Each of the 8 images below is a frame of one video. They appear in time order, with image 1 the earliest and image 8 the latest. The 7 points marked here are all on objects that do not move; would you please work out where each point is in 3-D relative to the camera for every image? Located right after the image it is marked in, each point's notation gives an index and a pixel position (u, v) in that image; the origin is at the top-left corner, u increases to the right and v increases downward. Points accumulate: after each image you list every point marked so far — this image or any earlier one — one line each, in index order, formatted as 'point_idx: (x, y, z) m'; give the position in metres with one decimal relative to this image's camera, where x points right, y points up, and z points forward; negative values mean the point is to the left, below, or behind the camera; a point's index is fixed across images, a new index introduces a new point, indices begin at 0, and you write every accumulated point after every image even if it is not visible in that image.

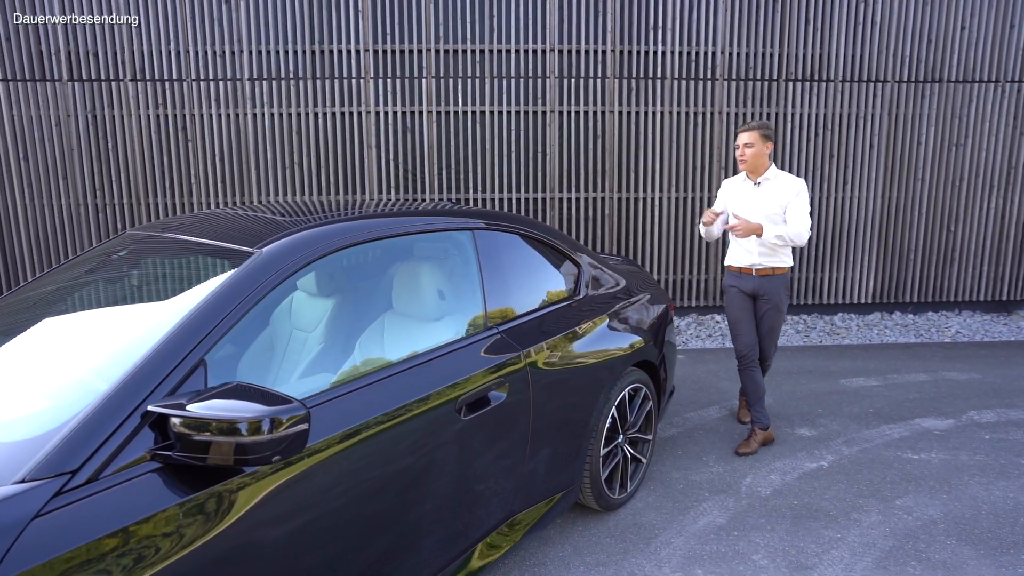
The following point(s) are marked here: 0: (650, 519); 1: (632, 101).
0: (+0.8, -1.3, +3.0) m
1: (+1.6, +2.5, +7.1) m
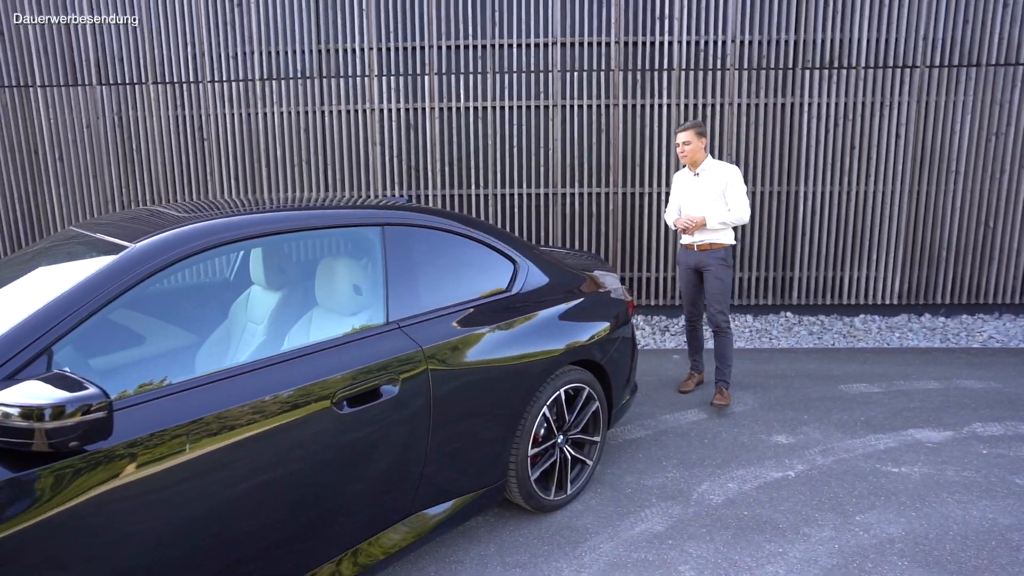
0: (+0.4, -1.3, +3.0) m
1: (+1.6, +2.5, +6.9) m
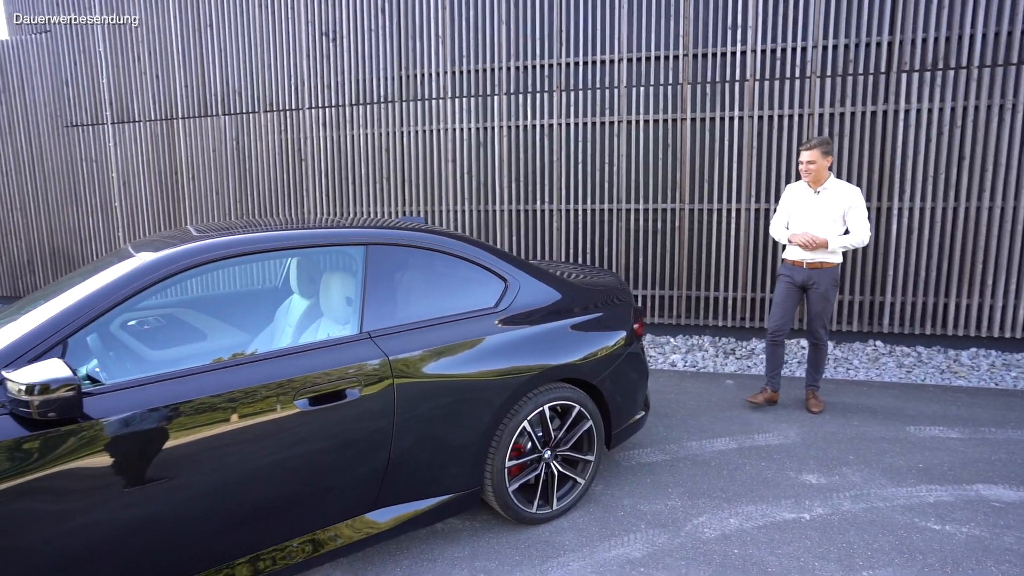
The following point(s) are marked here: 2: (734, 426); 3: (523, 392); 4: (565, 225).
0: (+0.3, -1.4, +3.0) m
1: (+2.4, +2.3, +6.6) m
2: (+1.8, -1.1, +4.4) m
3: (+0.1, -0.6, +3.0) m
4: (+0.7, +0.9, +7.3) m
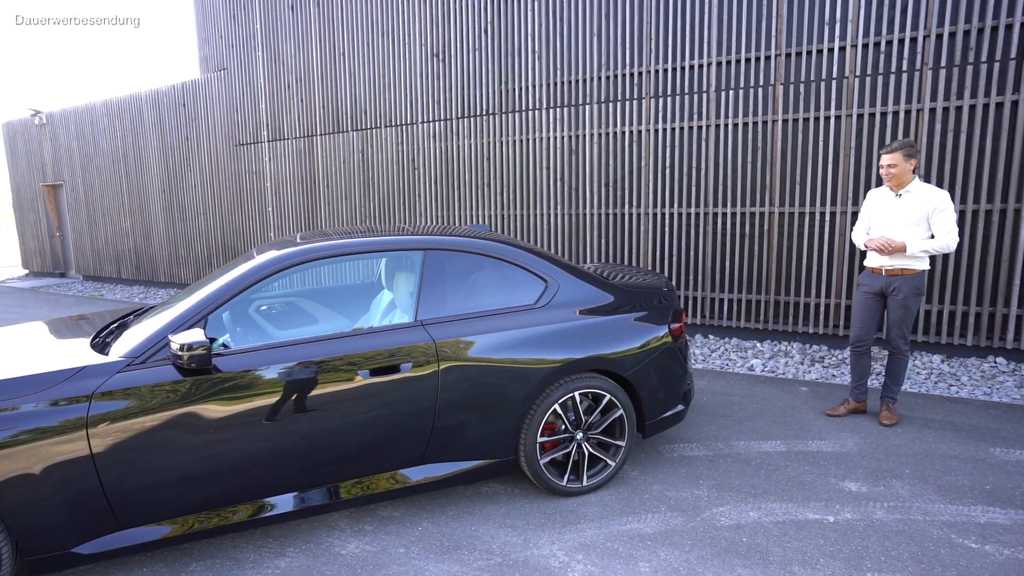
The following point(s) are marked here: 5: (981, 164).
0: (+0.5, -1.4, +3.4) m
1: (+3.5, +2.2, +6.4) m
2: (+2.3, -1.2, +4.4) m
3: (+0.3, -0.6, +3.4) m
4: (+1.9, +0.8, +7.4) m
5: (+5.0, +1.3, +5.7) m
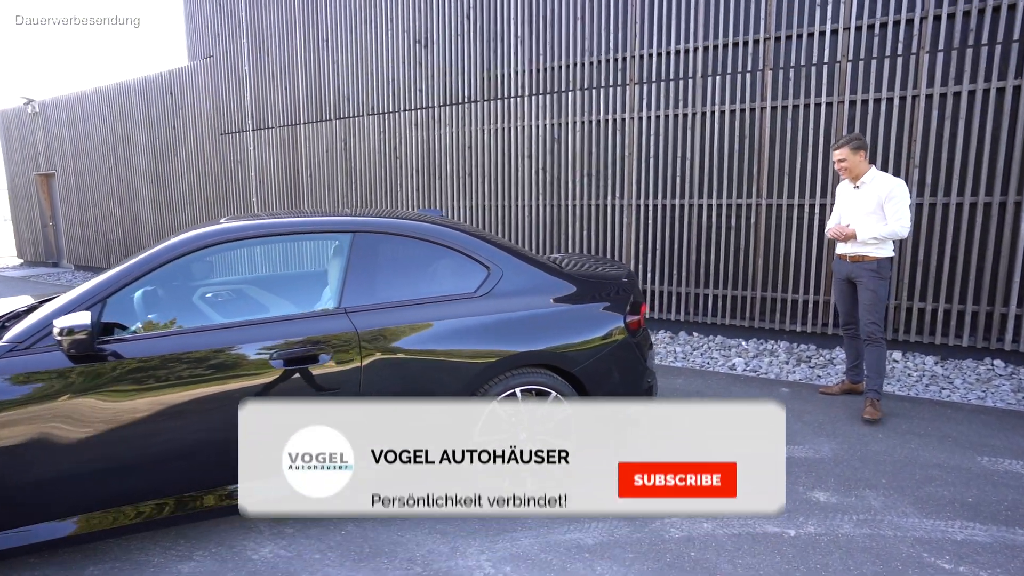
0: (+0.1, -1.3, +3.1) m
1: (+3.2, +2.2, +6.1) m
2: (+1.9, -1.1, +4.1) m
3: (-0.1, -0.5, +3.2) m
4: (+1.6, +0.9, +7.1) m
5: (+4.7, +1.4, +5.3) m
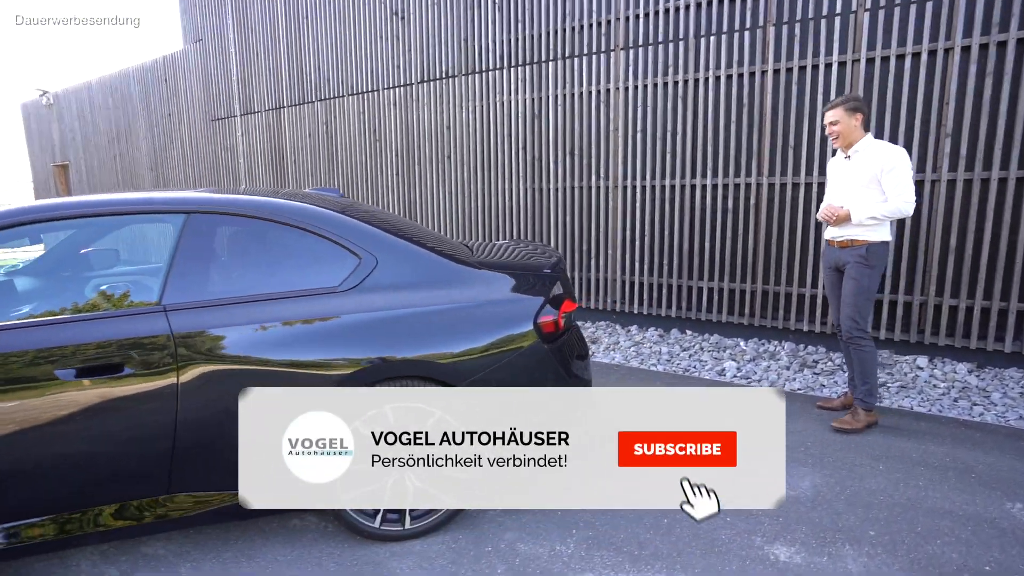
0: (-0.5, -1.3, +2.5) m
1: (+2.8, +2.3, +5.2) m
2: (+1.4, -1.1, +3.4) m
3: (-0.7, -0.5, +2.6) m
4: (+1.3, +1.0, +6.4) m
5: (+4.2, +1.4, +4.3) m
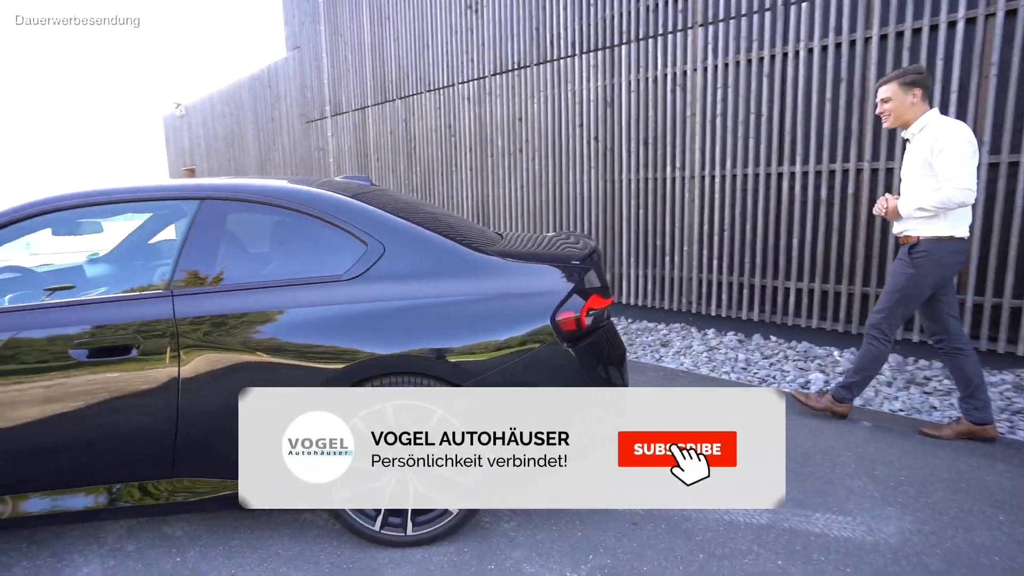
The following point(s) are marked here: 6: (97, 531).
0: (-0.5, -1.3, +2.3) m
1: (+3.3, +2.3, +4.4) m
2: (+1.5, -1.1, +2.9) m
3: (-0.7, -0.4, +2.4) m
4: (+2.0, +1.0, +5.8) m
5: (+4.5, +1.3, +3.3) m
6: (-2.1, -1.2, +2.7) m
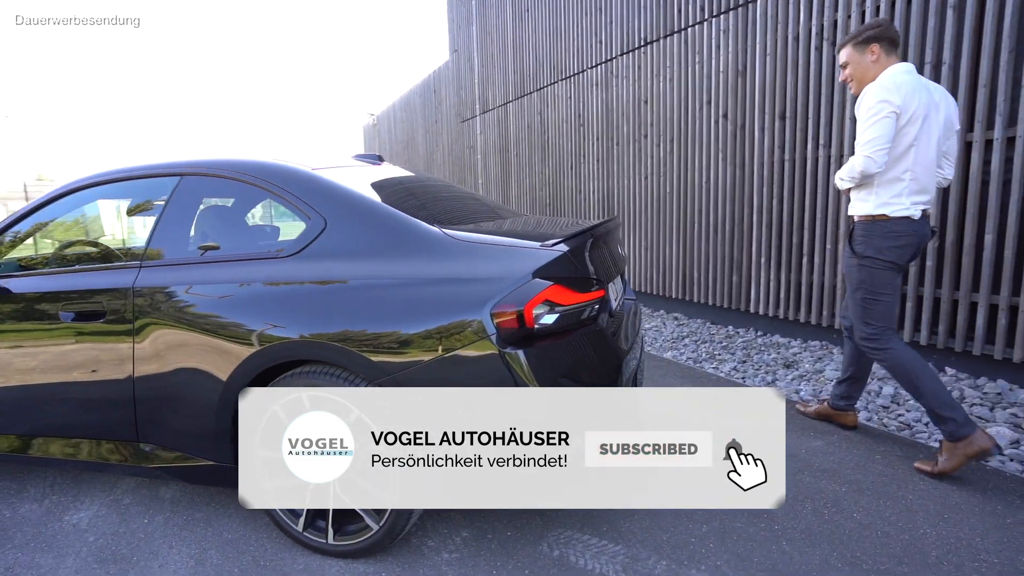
0: (-0.9, -1.2, +2.1) m
1: (+3.6, +2.2, +2.7) m
2: (+1.3, -1.1, +1.9) m
3: (-0.9, -0.3, +2.2) m
4: (+2.8, +0.9, +4.5) m
5: (+4.3, +1.2, +1.3) m
6: (-2.2, -1.1, +3.0) m
